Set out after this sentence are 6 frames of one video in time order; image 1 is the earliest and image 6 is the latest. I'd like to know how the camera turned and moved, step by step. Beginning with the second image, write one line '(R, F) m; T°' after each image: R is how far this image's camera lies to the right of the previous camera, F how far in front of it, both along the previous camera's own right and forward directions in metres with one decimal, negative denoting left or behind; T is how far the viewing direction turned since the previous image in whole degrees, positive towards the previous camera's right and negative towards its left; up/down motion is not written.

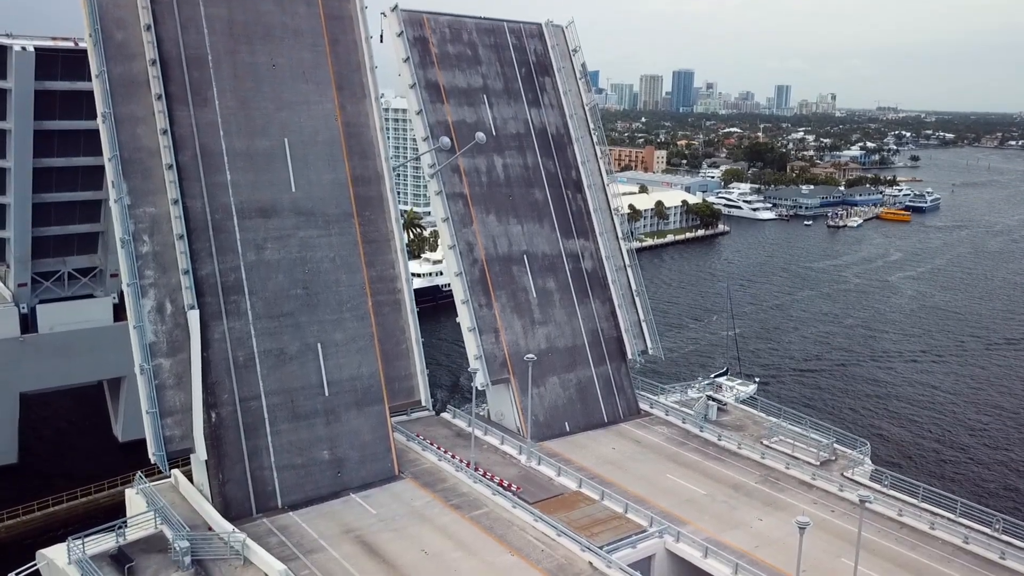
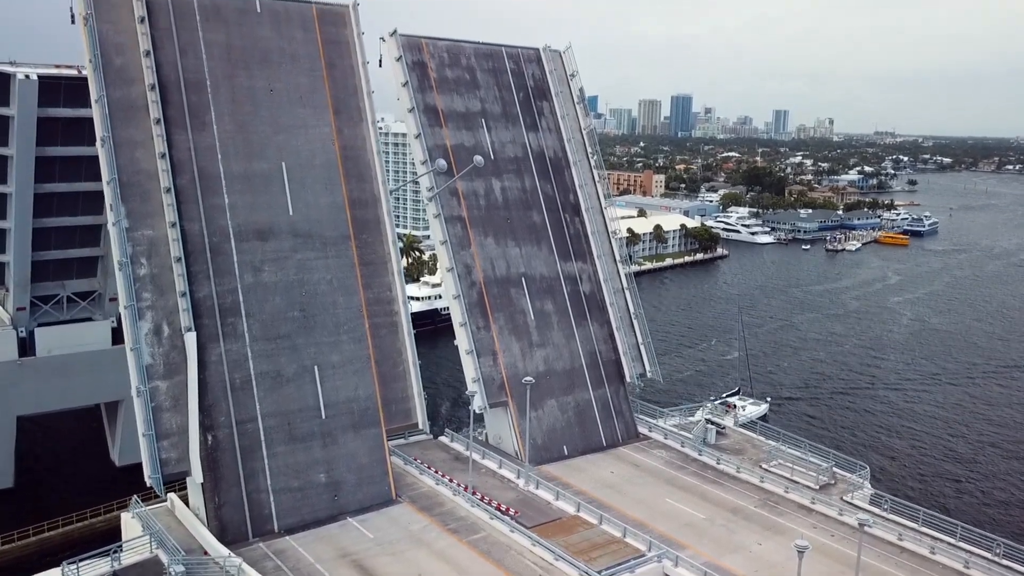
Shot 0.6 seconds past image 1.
(+0.1, -0.1) m; 0°
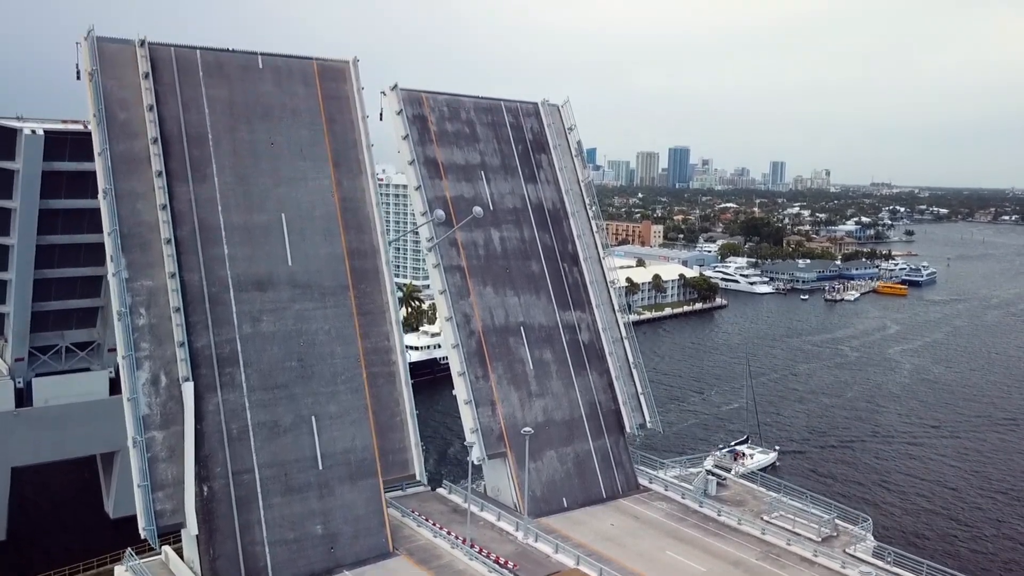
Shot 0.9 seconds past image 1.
(+0.1, -0.2) m; 0°
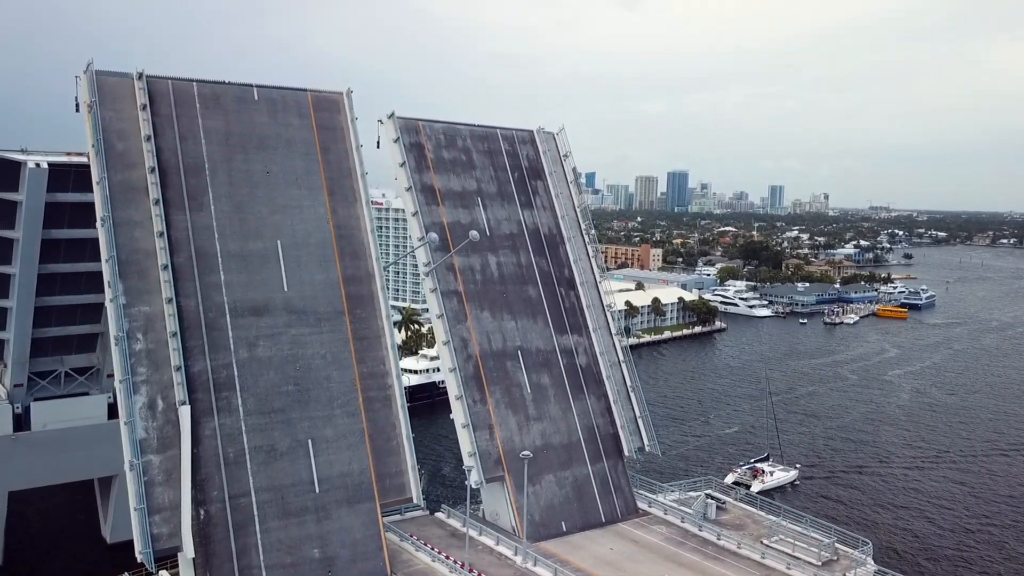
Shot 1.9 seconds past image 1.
(+0.3, -0.3) m; 0°
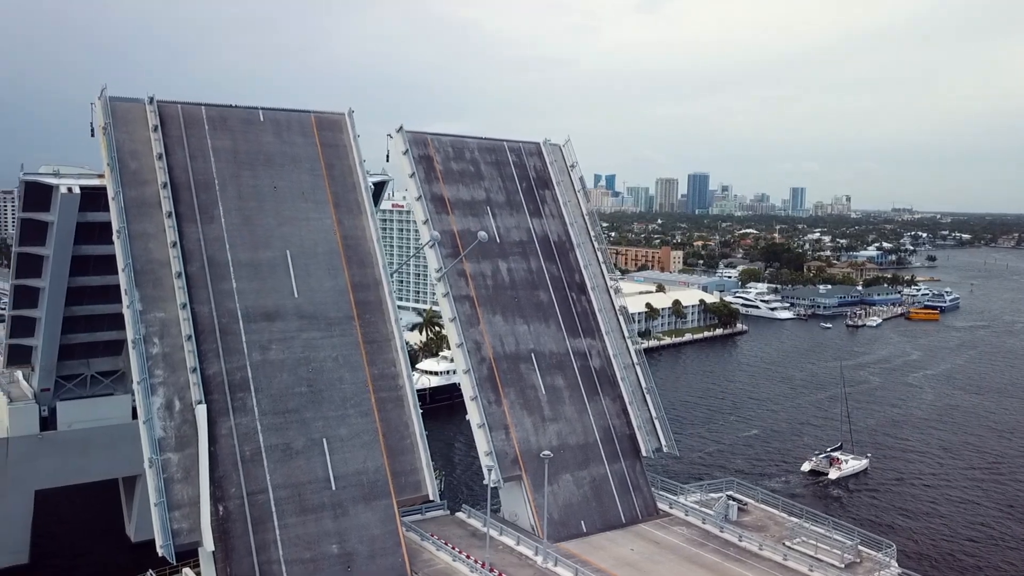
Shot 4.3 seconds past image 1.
(+0.9, -0.7) m; -2°
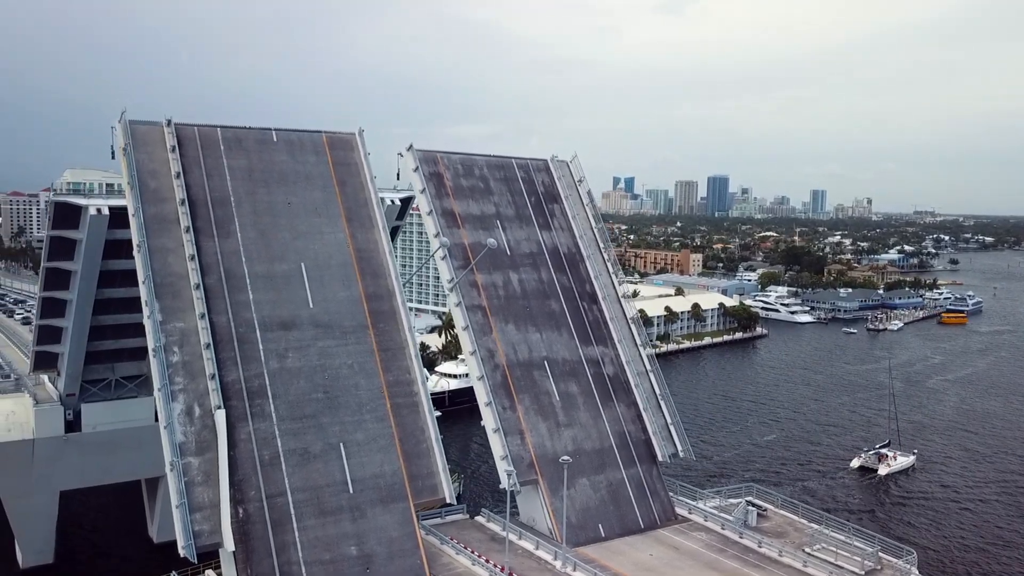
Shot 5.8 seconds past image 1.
(+0.4, -0.4) m; -2°
